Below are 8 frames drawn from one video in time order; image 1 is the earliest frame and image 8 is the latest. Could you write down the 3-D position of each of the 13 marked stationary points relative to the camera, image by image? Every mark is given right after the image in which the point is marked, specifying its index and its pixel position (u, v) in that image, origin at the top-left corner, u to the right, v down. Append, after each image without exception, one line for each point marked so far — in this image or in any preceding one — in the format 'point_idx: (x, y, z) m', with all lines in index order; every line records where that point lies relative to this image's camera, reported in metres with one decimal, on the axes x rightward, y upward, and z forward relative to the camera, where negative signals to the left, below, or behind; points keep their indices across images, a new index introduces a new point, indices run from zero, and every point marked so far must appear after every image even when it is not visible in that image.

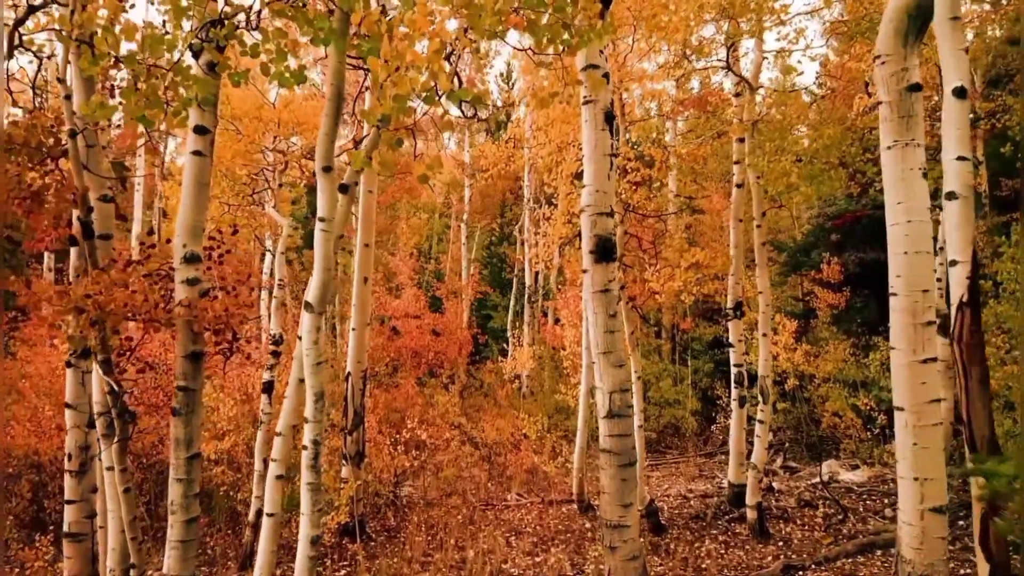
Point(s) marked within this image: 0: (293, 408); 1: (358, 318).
0: (-1.0, -0.6, +4.2) m
1: (-1.6, -0.3, +9.2) m
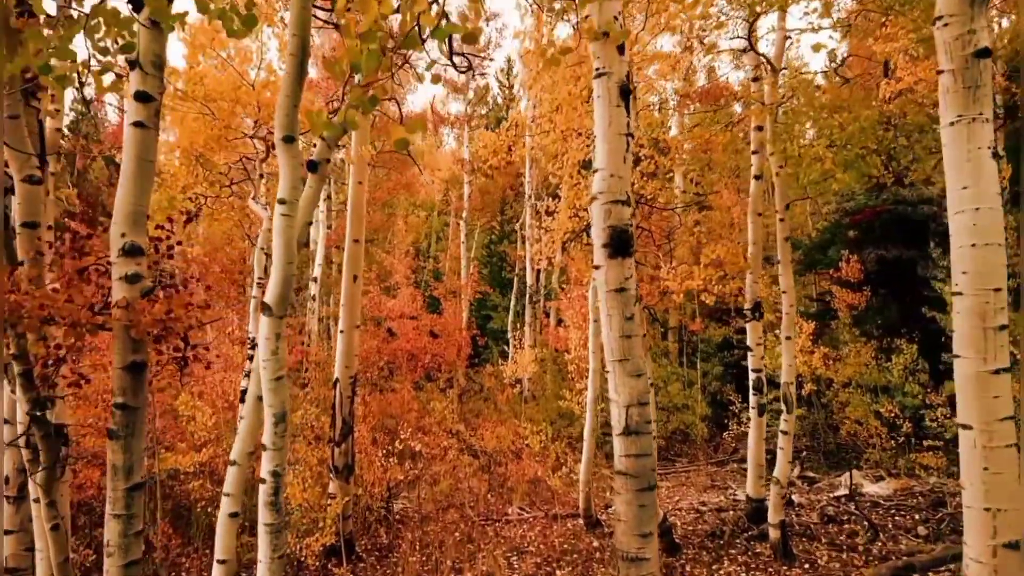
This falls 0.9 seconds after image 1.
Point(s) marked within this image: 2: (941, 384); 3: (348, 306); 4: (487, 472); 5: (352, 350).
0: (-1.0, -0.5, +3.4) m
1: (-1.6, -0.3, +8.5) m
2: (+5.5, -1.2, +11.5) m
3: (-1.6, -0.2, +8.5) m
4: (-0.3, -2.4, +11.7) m
5: (-1.5, -0.6, +8.5) m
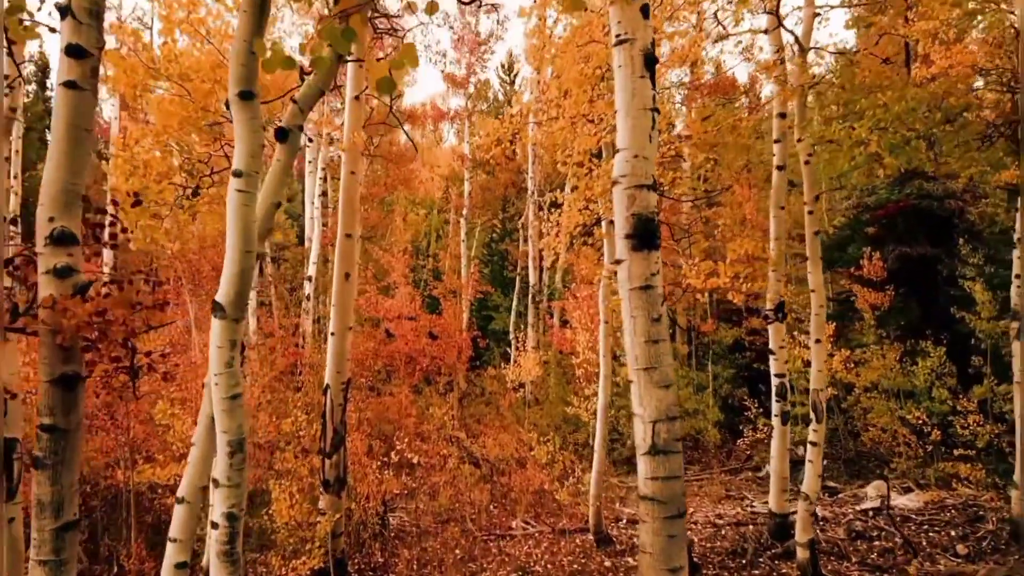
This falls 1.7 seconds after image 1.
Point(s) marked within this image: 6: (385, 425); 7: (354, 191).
0: (-1.0, -0.5, +2.8) m
1: (-1.5, -0.3, +7.9) m
2: (+5.5, -1.2, +10.9) m
3: (-1.5, -0.2, +7.9) m
4: (-0.3, -2.4, +11.1) m
5: (-1.5, -0.6, +7.9) m
6: (-1.7, -1.8, +12.1) m
7: (-1.4, +0.9, +8.1) m
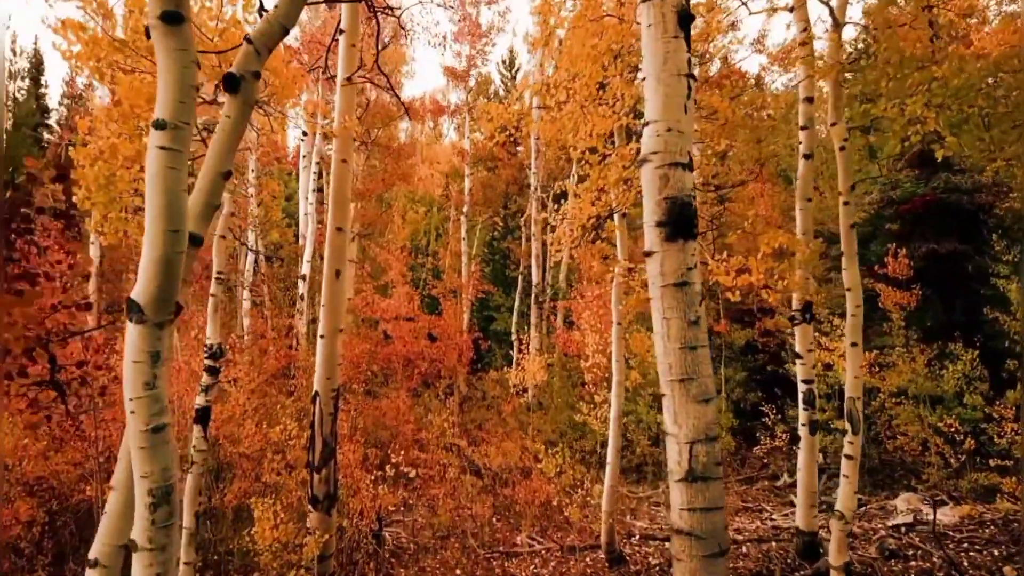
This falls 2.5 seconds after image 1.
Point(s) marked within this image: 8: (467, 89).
0: (-0.9, -0.5, +2.1) m
1: (-1.5, -0.3, +7.2) m
2: (+5.6, -1.2, +10.2) m
3: (-1.5, -0.2, +7.2) m
4: (-0.2, -2.4, +10.4) m
5: (-1.4, -0.6, +7.2) m
6: (-1.7, -1.8, +11.5) m
7: (-1.4, +0.9, +7.4) m
8: (-1.0, +4.3, +19.5) m
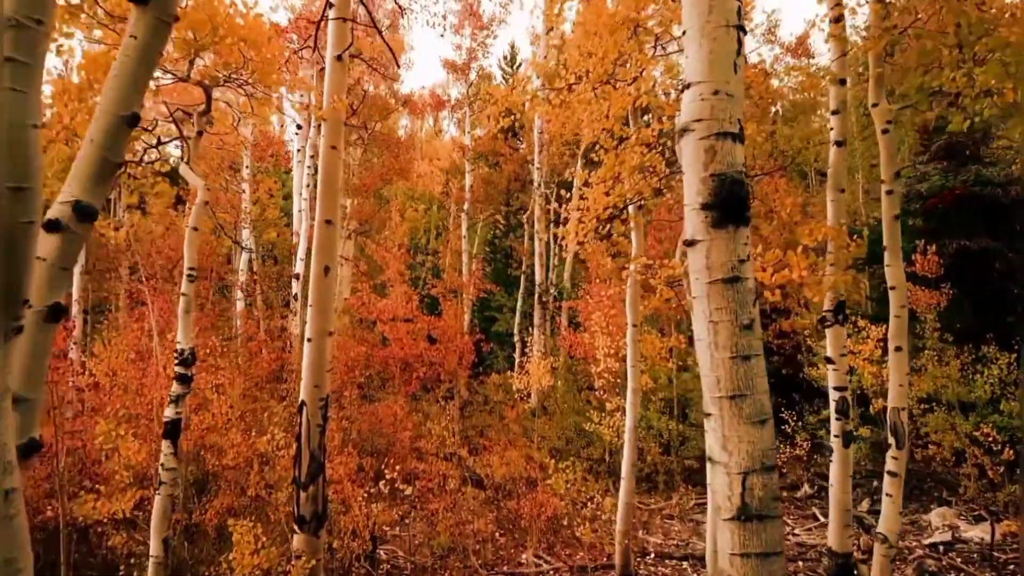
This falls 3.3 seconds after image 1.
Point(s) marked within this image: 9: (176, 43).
0: (-0.9, -0.5, +1.5) m
1: (-1.4, -0.3, +6.5) m
2: (+5.6, -1.2, +9.5) m
3: (-1.4, -0.2, +6.6) m
4: (-0.2, -2.4, +9.8) m
5: (-1.4, -0.5, +6.5) m
6: (-1.6, -1.8, +10.8) m
7: (-1.3, +0.9, +6.8) m
8: (-0.9, +4.3, +18.8) m
9: (-2.1, +1.6, +5.7) m
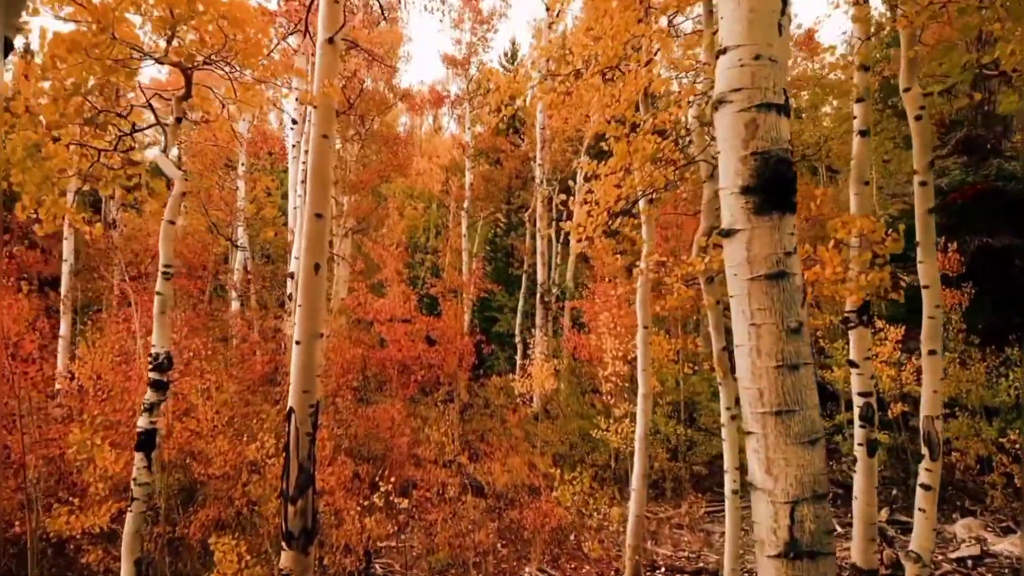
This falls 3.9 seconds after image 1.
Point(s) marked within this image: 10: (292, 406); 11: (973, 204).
0: (-0.8, -0.5, +1.0) m
1: (-1.4, -0.3, +6.1) m
2: (+5.7, -1.2, +9.1) m
3: (-1.4, -0.2, +6.1) m
4: (-0.2, -2.4, +9.3) m
5: (-1.4, -0.5, +6.1) m
6: (-1.6, -1.8, +10.4) m
7: (-1.3, +0.9, +6.3) m
8: (-0.9, +4.3, +18.4) m
9: (-2.1, +1.6, +5.3) m
10: (-1.5, -0.8, +6.0) m
11: (+5.3, +1.0, +10.2) m
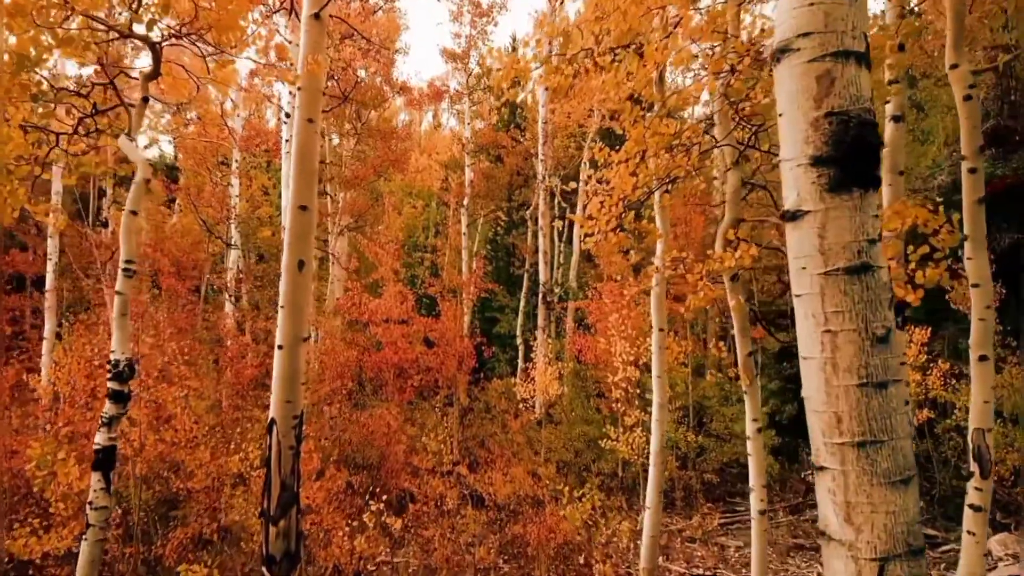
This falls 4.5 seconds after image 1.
0: (-0.8, -0.5, +0.5) m
1: (-1.4, -0.3, +5.6) m
2: (+5.7, -1.2, +8.5) m
3: (-1.4, -0.2, +5.6) m
4: (-0.1, -2.4, +8.8) m
5: (-1.3, -0.5, +5.5) m
6: (-1.6, -1.8, +9.8) m
7: (-1.3, +0.9, +5.8) m
8: (-0.9, +4.3, +17.8) m
9: (-2.1, +1.6, +4.7) m
10: (-1.4, -0.8, +5.5) m
11: (+5.3, +1.0, +9.6) m
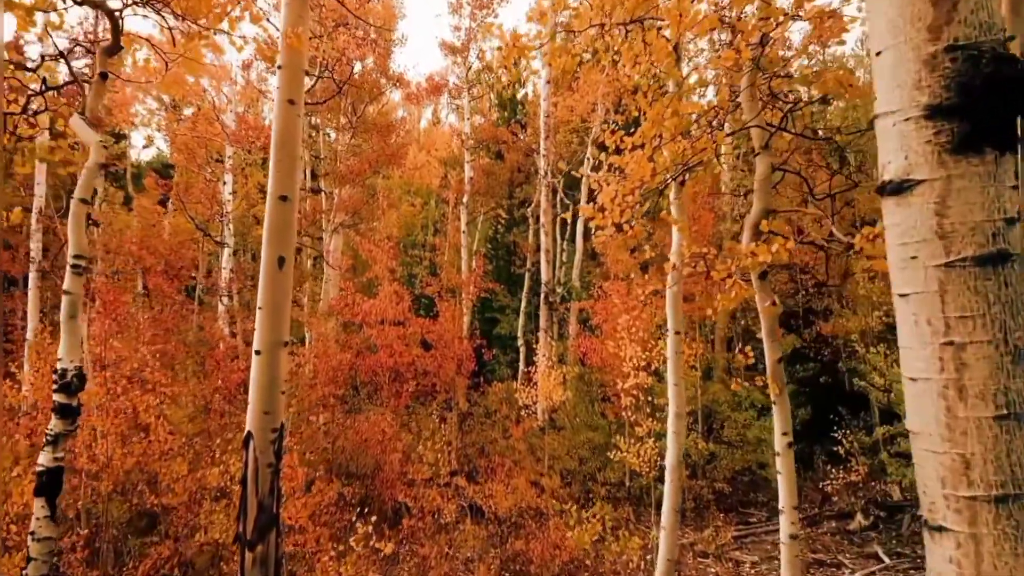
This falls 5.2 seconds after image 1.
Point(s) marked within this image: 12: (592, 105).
0: (-0.8, -0.5, -0.1) m
1: (-1.4, -0.3, +5.0) m
2: (+5.7, -1.2, +8.0) m
3: (-1.4, -0.1, +5.0) m
4: (-0.1, -2.4, +8.2) m
5: (-1.3, -0.5, +5.0) m
6: (-1.5, -1.8, +9.3) m
7: (-1.3, +0.9, +5.2) m
8: (-0.9, +4.3, +17.3) m
9: (-2.1, +1.6, +4.2) m
10: (-1.4, -0.8, +4.9) m
11: (+5.3, +1.0, +9.1) m
12: (+1.3, +3.1, +15.1) m
